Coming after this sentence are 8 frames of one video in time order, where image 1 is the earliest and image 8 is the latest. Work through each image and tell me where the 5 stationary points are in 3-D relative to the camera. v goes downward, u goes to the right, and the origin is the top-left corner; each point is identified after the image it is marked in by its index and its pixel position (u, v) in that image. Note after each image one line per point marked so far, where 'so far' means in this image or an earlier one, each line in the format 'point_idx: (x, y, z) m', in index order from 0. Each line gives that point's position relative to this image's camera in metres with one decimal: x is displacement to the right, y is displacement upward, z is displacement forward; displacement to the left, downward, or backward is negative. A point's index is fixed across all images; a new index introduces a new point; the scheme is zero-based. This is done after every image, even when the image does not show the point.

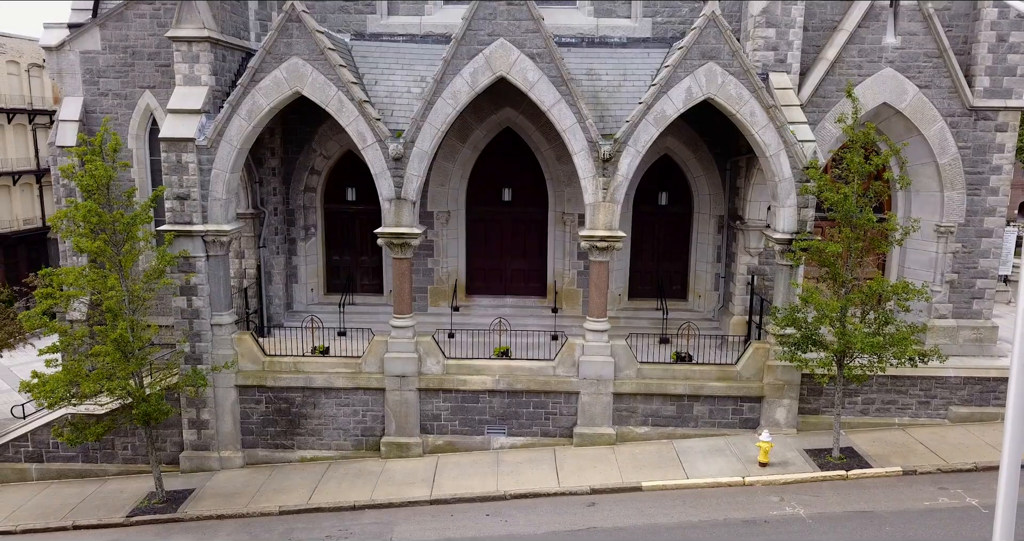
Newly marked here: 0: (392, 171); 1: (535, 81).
0: (-1.8, +1.5, +11.1) m
1: (+0.3, +2.7, +10.9) m
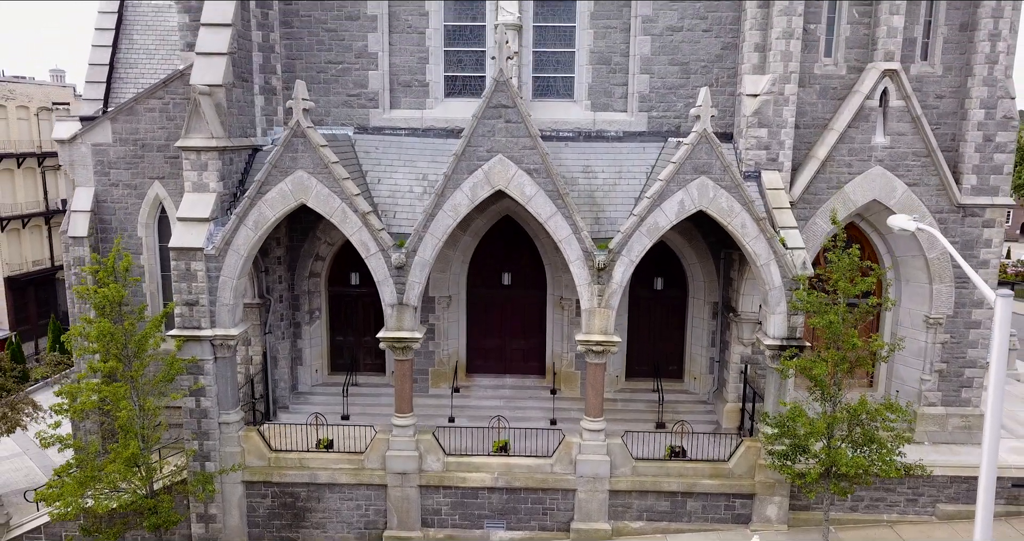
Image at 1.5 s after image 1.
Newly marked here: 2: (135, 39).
0: (-1.8, -0.1, +11.5) m
1: (+0.3, +1.1, +11.2) m
2: (-7.5, +4.6, +15.1) m
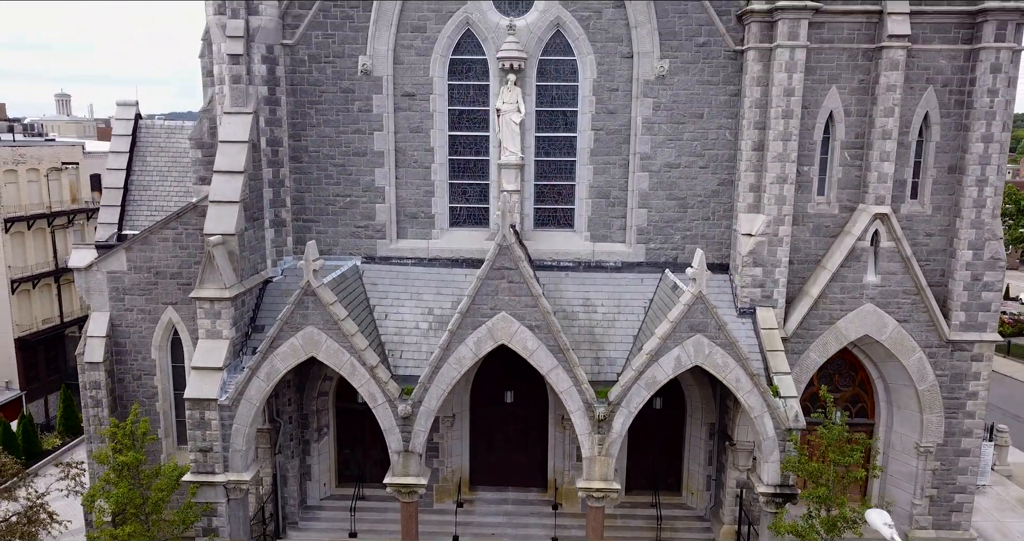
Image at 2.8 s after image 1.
0: (-1.8, -2.5, +11.9) m
1: (+0.3, -1.2, +11.6) m
2: (-7.4, +2.2, +15.5) m
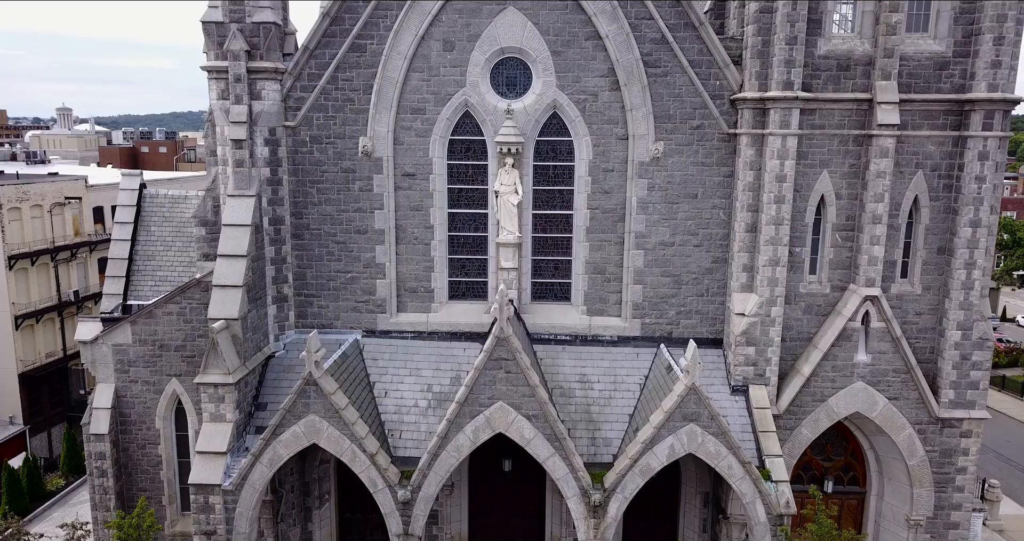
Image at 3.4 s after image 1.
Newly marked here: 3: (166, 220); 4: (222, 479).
0: (-1.8, -3.9, +12.2) m
1: (+0.3, -2.6, +11.9) m
2: (-7.5, +0.8, +15.8) m
3: (-7.3, +1.1, +15.9) m
4: (-4.7, -3.4, +12.2) m
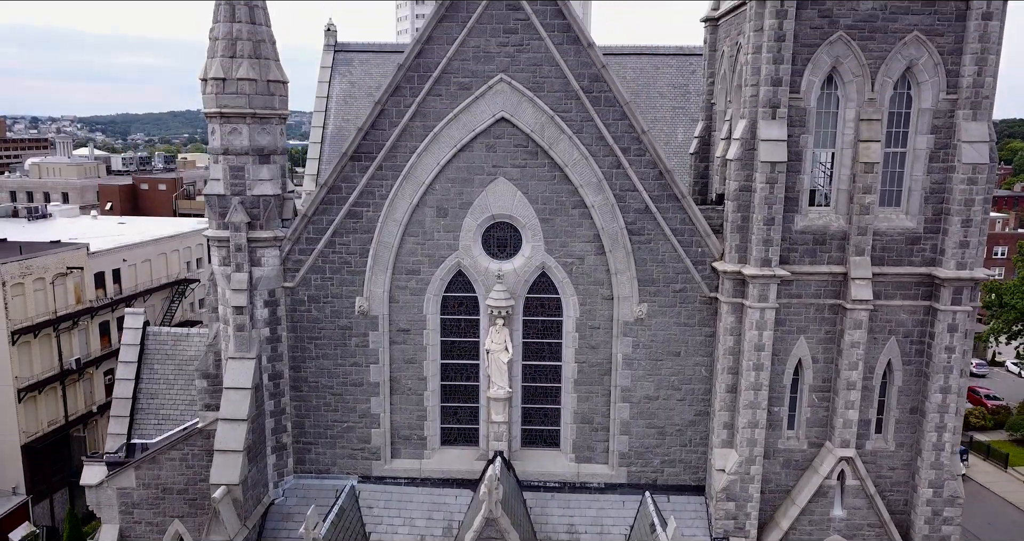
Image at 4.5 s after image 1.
0: (-2.0, -6.8, +12.7) m
1: (+0.1, -5.6, +12.5) m
2: (-7.7, -2.1, +16.3) m
3: (-7.5, -1.9, +16.5) m
4: (-4.9, -6.3, +12.8) m
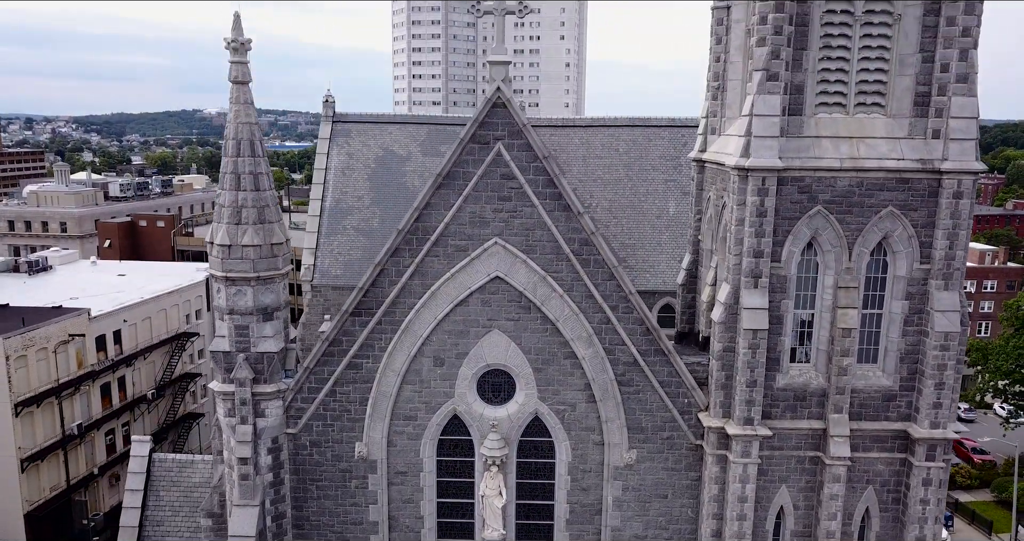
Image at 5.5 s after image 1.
0: (-2.1, -9.7, +13.3) m
1: (0.0, -8.5, +13.1) m
2: (-7.8, -5.0, +16.9) m
3: (-7.6, -4.8, +17.0) m
4: (-5.0, -9.2, +13.4) m
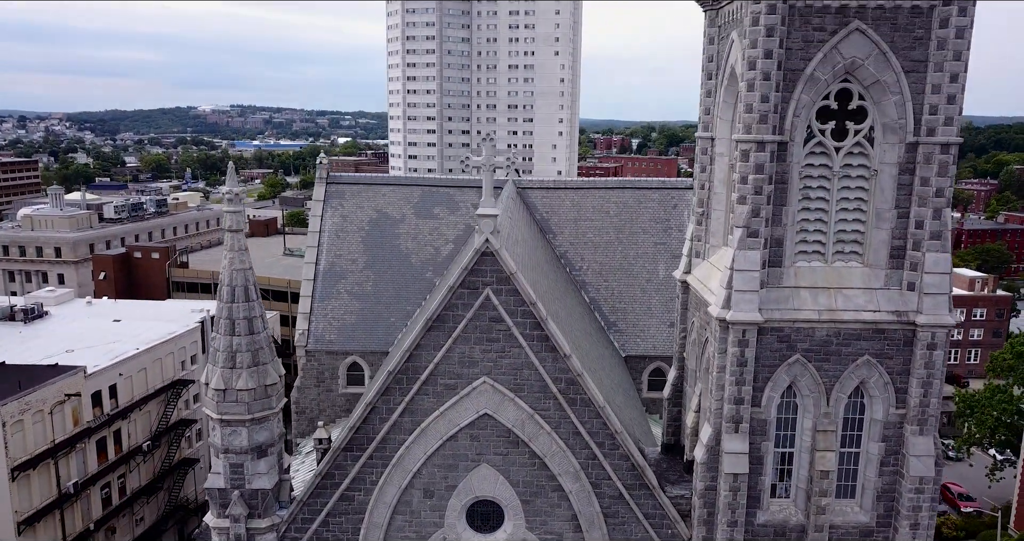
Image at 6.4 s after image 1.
0: (-2.3, -12.4, +13.7) m
1: (-0.2, -11.2, +13.5) m
2: (-8.0, -7.7, +17.2) m
3: (-7.8, -7.5, +17.4) m
4: (-5.2, -11.9, +13.7) m
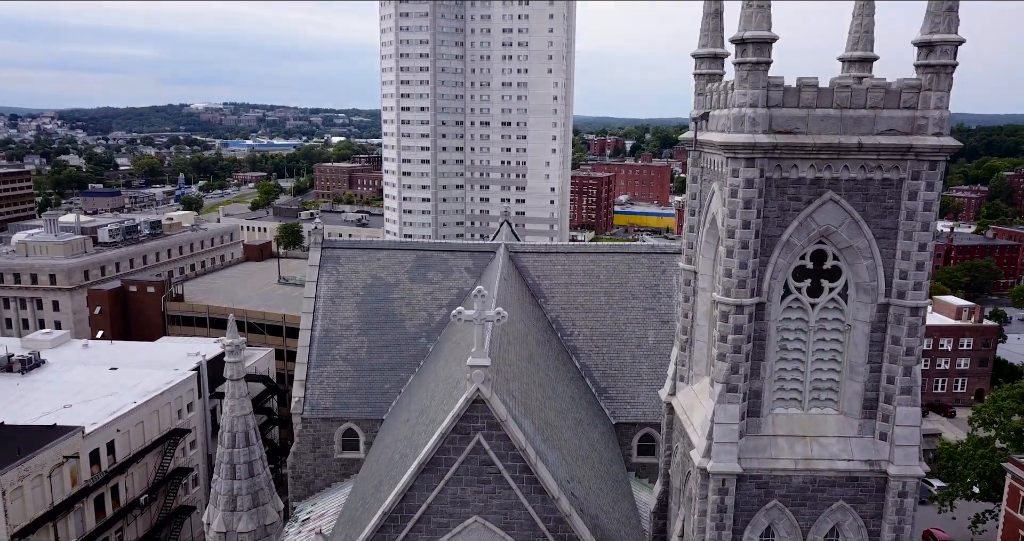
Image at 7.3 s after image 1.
0: (-2.5, -15.3, +14.3) m
1: (-0.4, -14.0, +14.1) m
2: (-8.3, -10.6, +17.8) m
3: (-8.1, -10.3, +17.9) m
4: (-5.4, -14.7, +14.3) m
